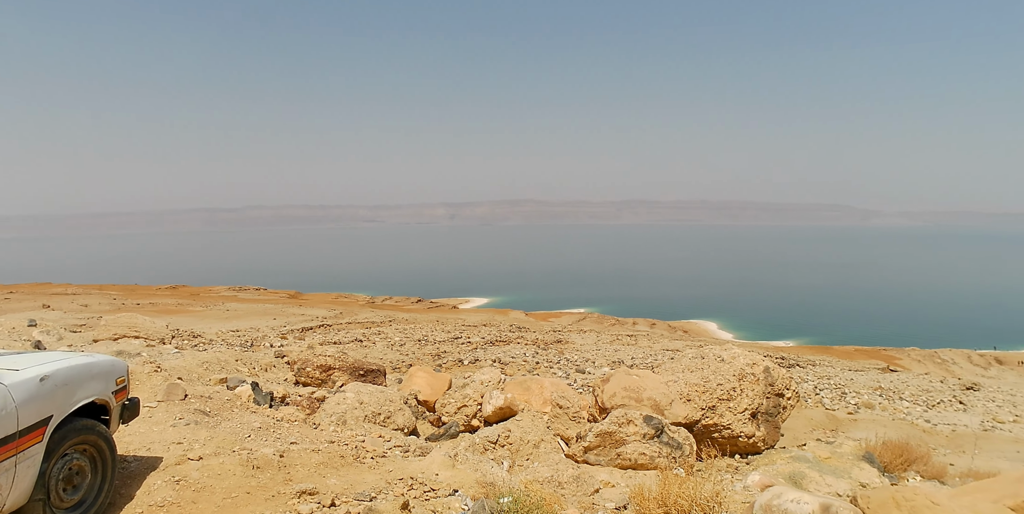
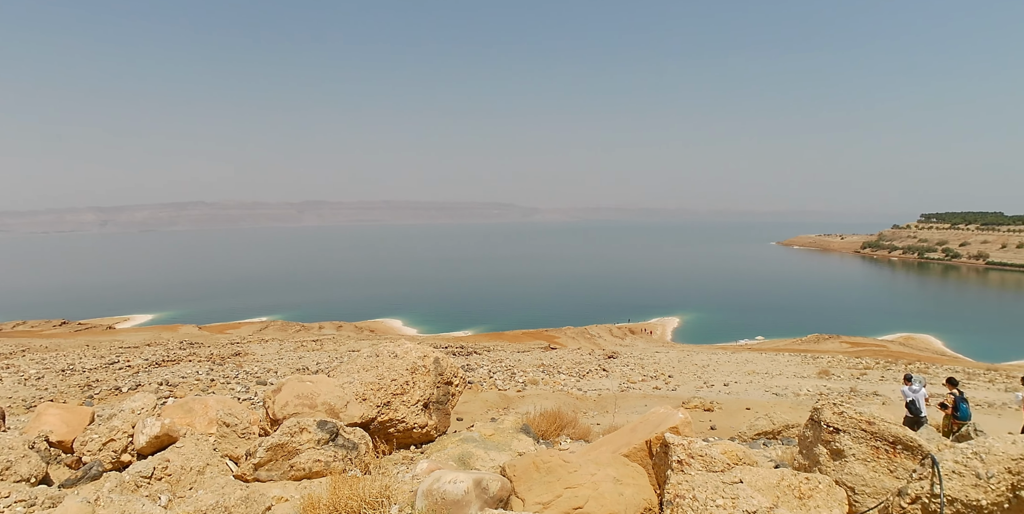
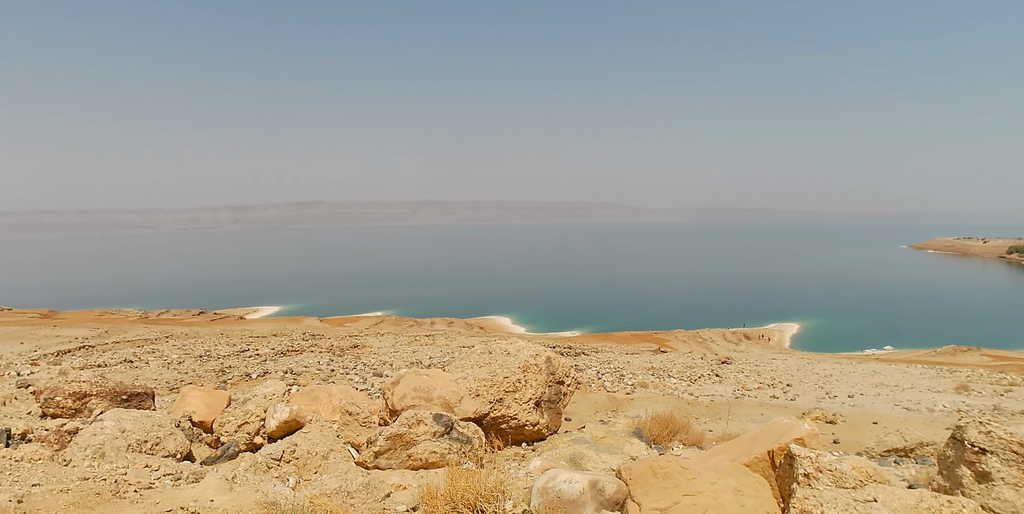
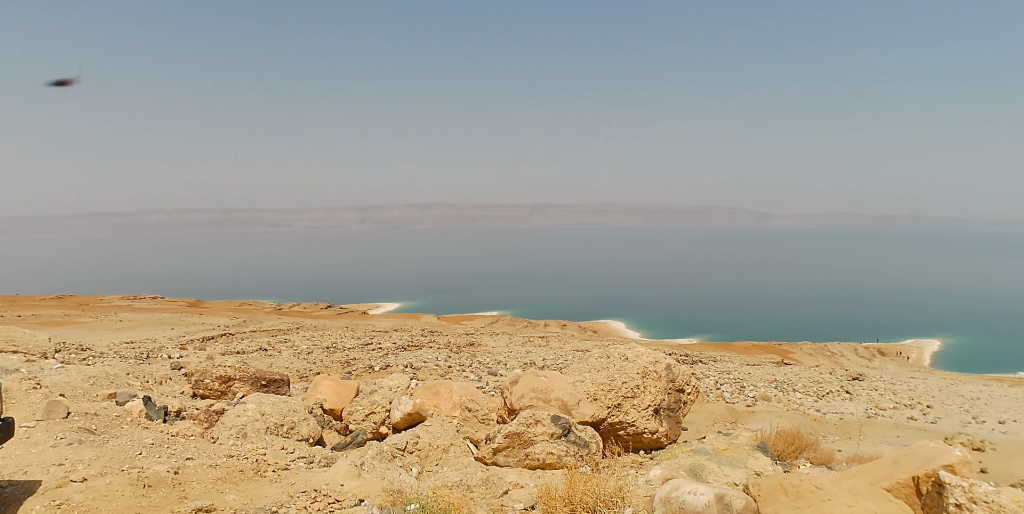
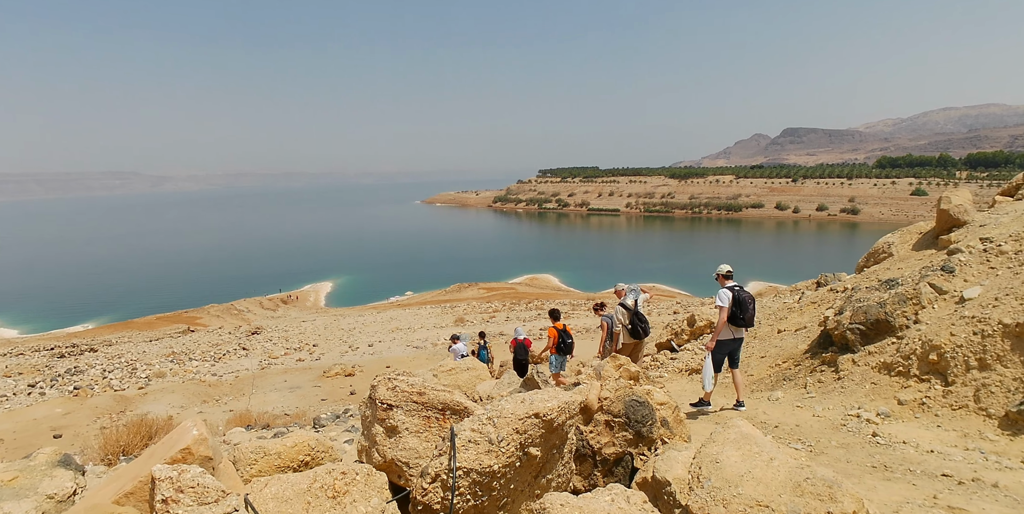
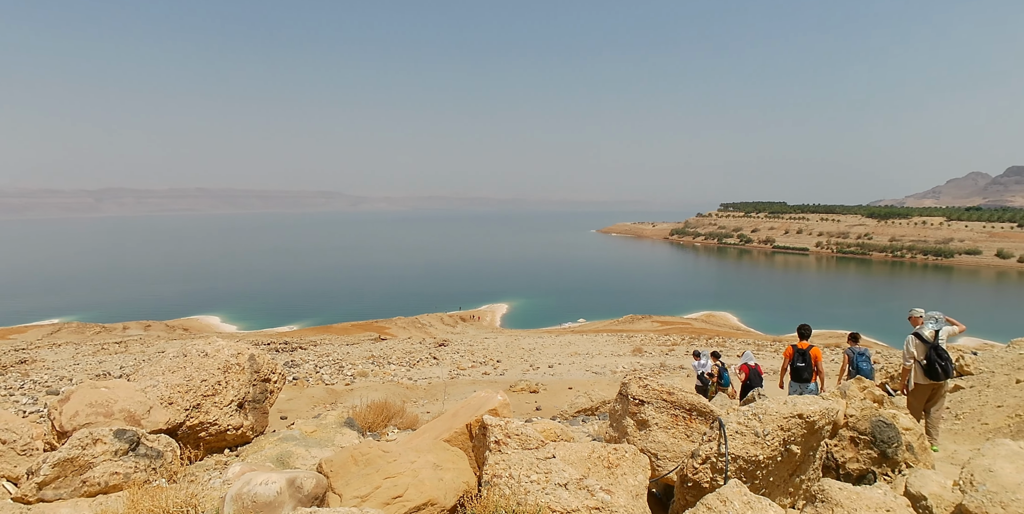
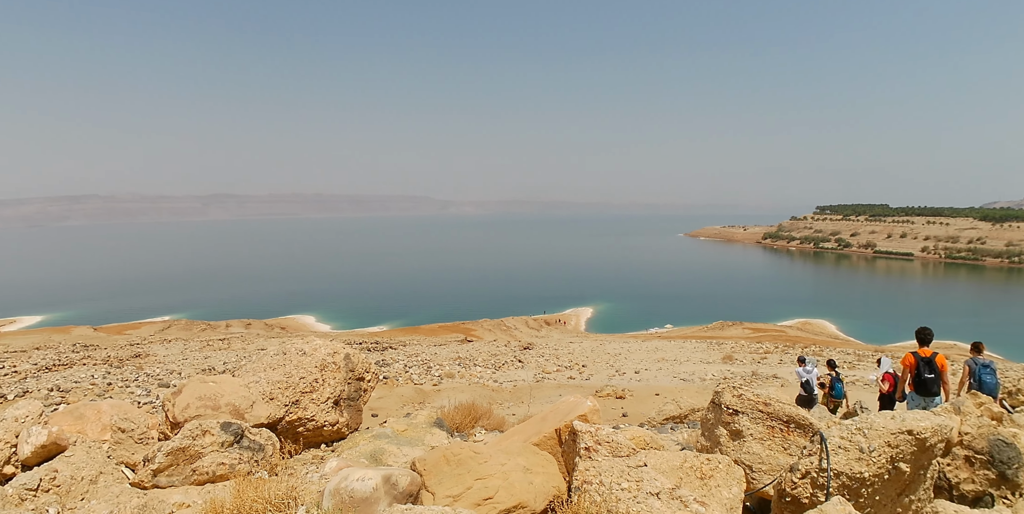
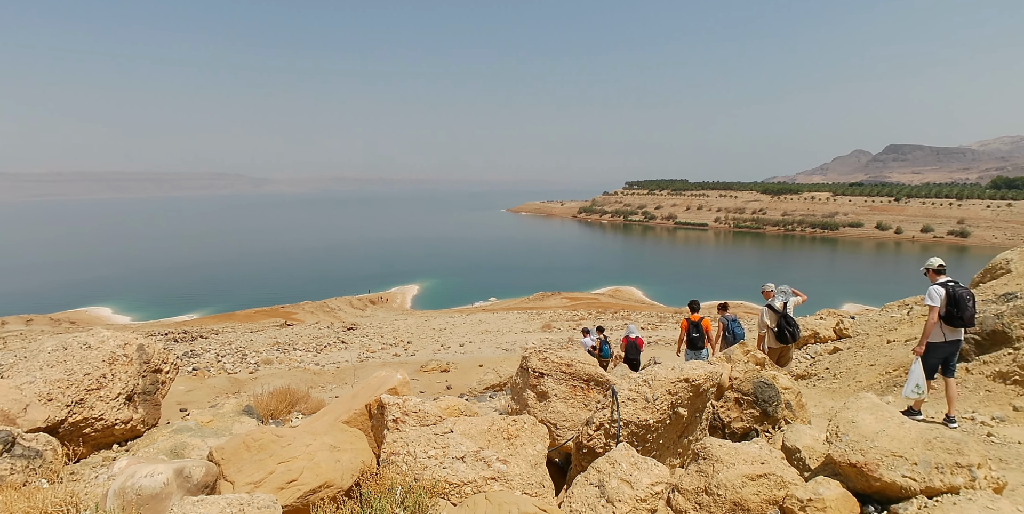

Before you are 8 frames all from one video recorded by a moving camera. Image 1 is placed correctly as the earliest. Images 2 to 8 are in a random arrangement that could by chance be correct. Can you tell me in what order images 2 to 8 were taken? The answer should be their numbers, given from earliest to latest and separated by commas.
4, 3, 2, 7, 6, 8, 5
